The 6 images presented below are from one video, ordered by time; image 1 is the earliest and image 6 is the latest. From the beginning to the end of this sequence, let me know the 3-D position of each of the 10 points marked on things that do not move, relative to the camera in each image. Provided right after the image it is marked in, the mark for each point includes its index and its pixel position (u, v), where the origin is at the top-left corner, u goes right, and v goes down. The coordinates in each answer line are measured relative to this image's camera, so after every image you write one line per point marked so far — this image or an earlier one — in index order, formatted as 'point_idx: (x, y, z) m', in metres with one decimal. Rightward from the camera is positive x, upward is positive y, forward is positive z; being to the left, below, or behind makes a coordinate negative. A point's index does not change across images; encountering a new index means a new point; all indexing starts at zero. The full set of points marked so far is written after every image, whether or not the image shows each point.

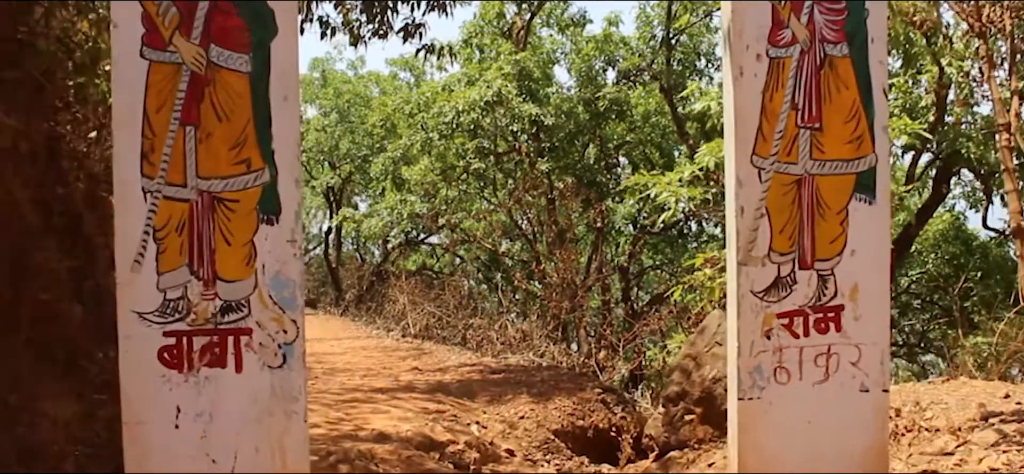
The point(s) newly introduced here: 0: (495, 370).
0: (-0.1, -0.7, +9.3) m
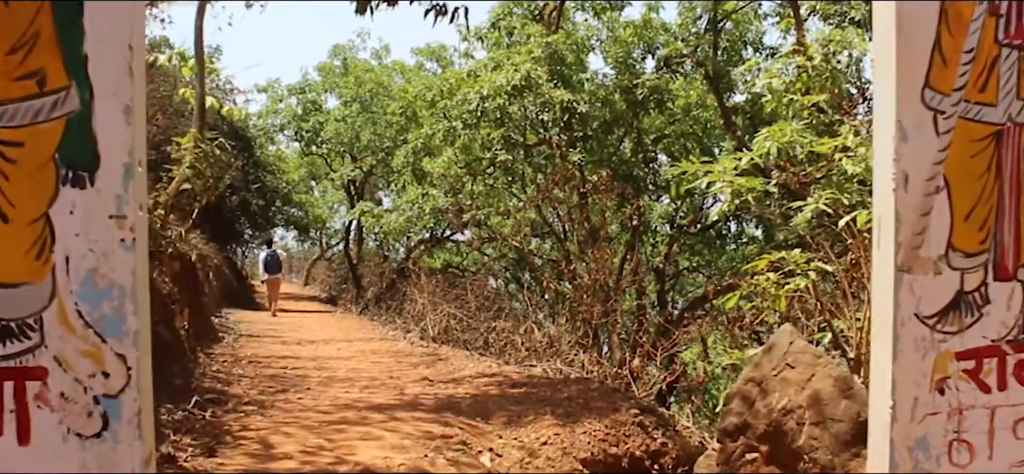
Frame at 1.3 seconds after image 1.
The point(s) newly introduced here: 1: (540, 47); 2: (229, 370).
0: (0.0, -0.7, +8.2) m
1: (+0.2, +1.5, +13.0) m
2: (-1.6, -0.8, +9.8) m
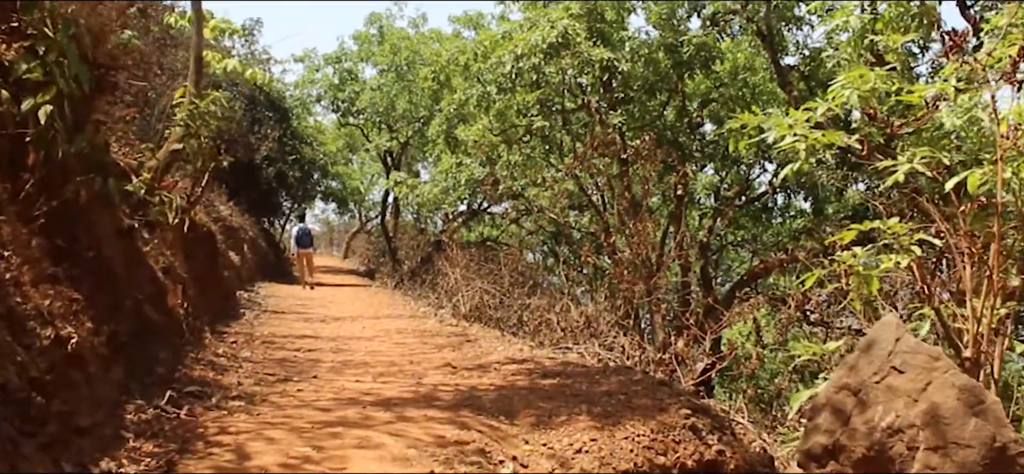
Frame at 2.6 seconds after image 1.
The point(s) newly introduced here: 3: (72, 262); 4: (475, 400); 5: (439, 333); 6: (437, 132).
0: (+0.2, -0.6, +7.3) m
1: (+0.5, +1.7, +12.0) m
2: (-1.5, -0.6, +8.9) m
3: (-1.5, -0.1, +5.7) m
4: (-0.1, -0.6, +6.1) m
5: (-0.5, -0.6, +11.2) m
6: (-0.8, +1.1, +17.1) m
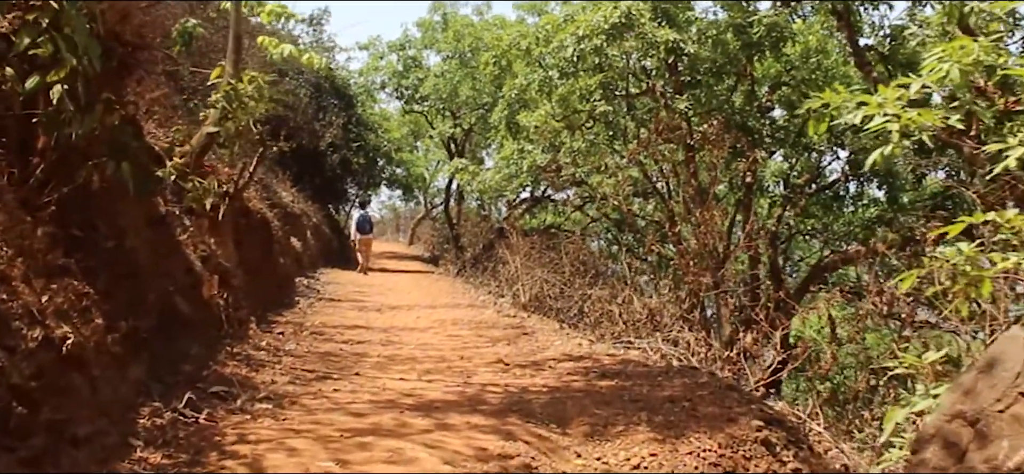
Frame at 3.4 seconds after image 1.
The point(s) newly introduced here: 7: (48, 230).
0: (+0.4, -0.5, +6.8) m
1: (+0.9, +1.8, +11.5) m
2: (-1.2, -0.5, +8.4) m
3: (-1.3, 0.0, +5.2) m
4: (0.0, -0.6, +5.6) m
5: (-0.1, -0.6, +10.7) m
6: (-0.1, +1.2, +16.6) m
7: (-1.4, 0.0, +4.9) m
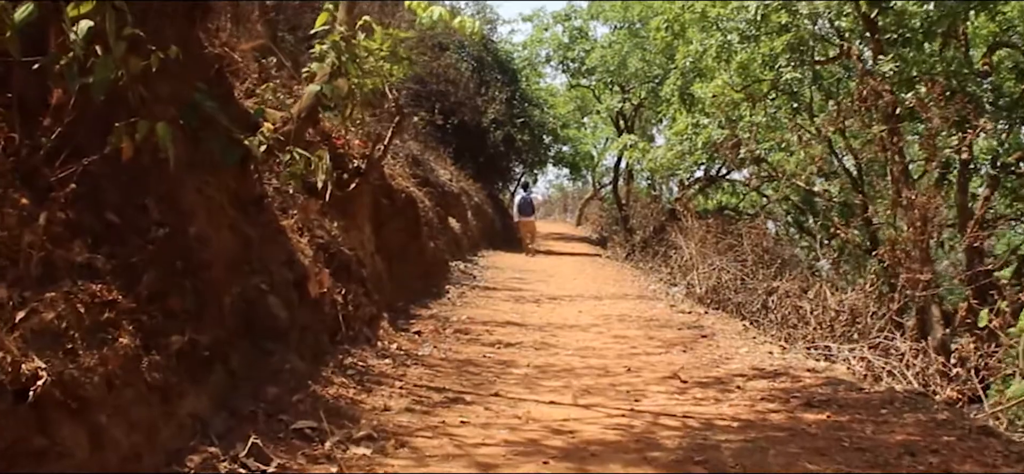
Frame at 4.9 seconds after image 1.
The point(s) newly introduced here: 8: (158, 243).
0: (+1.0, -0.5, +5.3) m
1: (+2.0, +1.9, +9.9) m
2: (-0.4, -0.5, +7.1) m
3: (-0.9, 0.0, +4.0) m
4: (+0.5, -0.5, +4.2) m
5: (+0.9, -0.5, +9.3) m
6: (+1.4, +1.4, +15.2) m
7: (-1.0, 0.0, +3.6) m
8: (-0.9, 0.0, +4.0) m
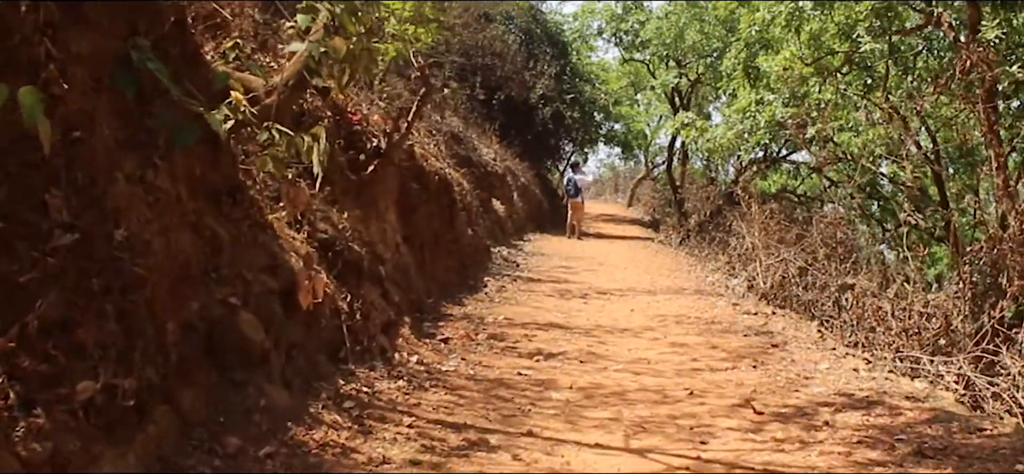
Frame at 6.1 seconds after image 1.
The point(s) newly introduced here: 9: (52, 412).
0: (+1.1, -0.5, +4.2) m
1: (+2.2, +1.9, +8.7) m
2: (-0.3, -0.5, +6.1) m
3: (-0.8, 0.0, +2.9) m
4: (+0.6, -0.6, +3.2) m
5: (+1.1, -0.4, +8.2) m
6: (+1.9, +1.5, +14.0) m
7: (-0.9, 0.0, +2.6) m
8: (-0.8, 0.0, +3.0) m
9: (-0.7, -0.3, +2.7) m
